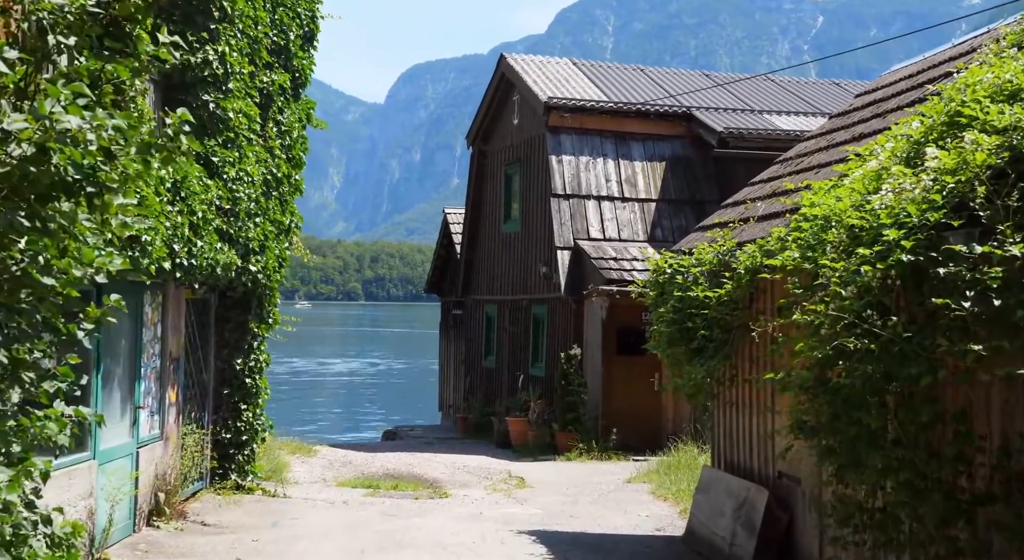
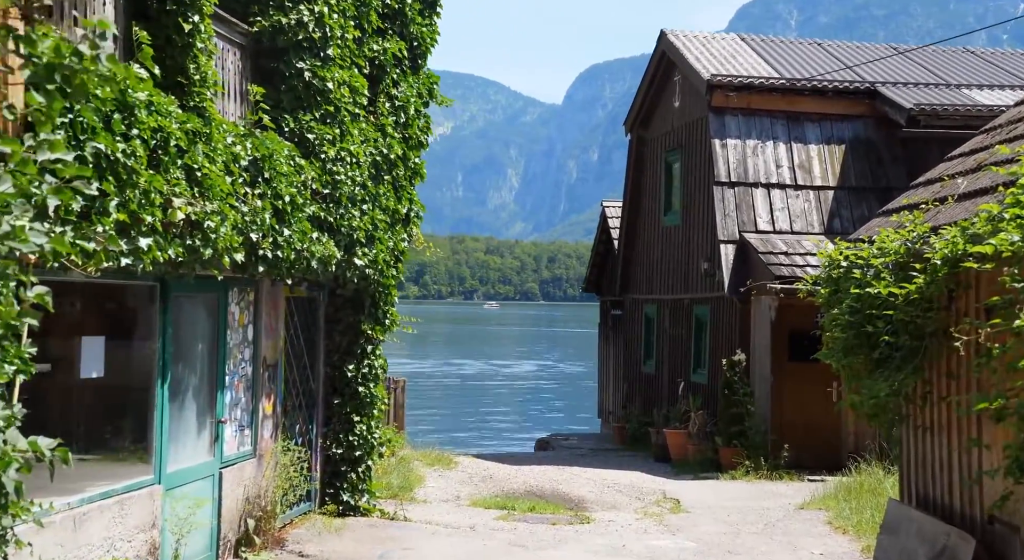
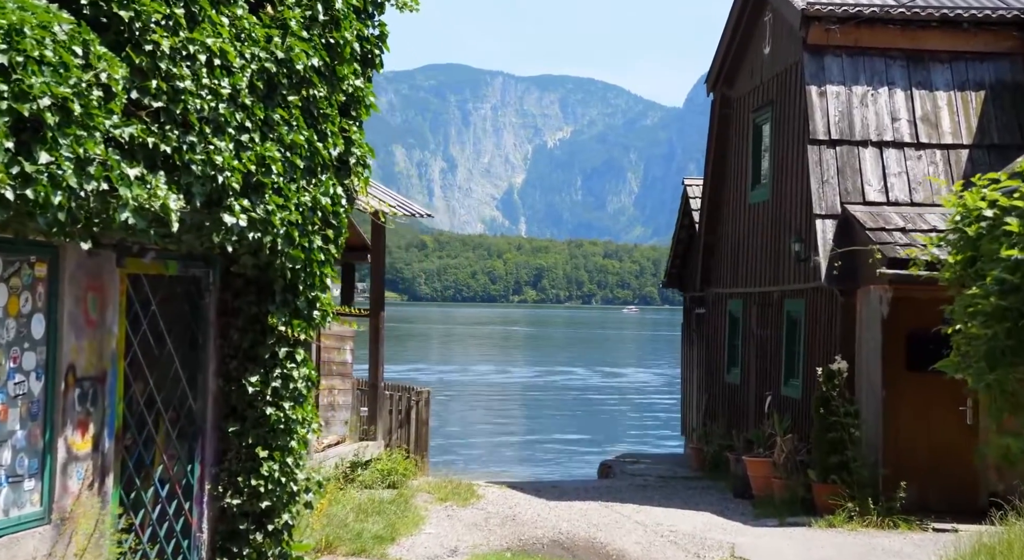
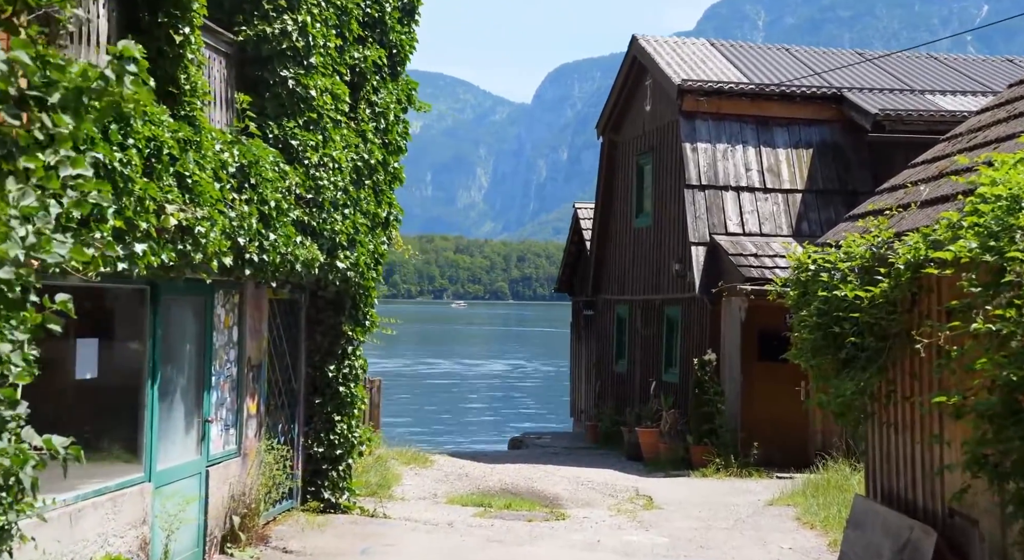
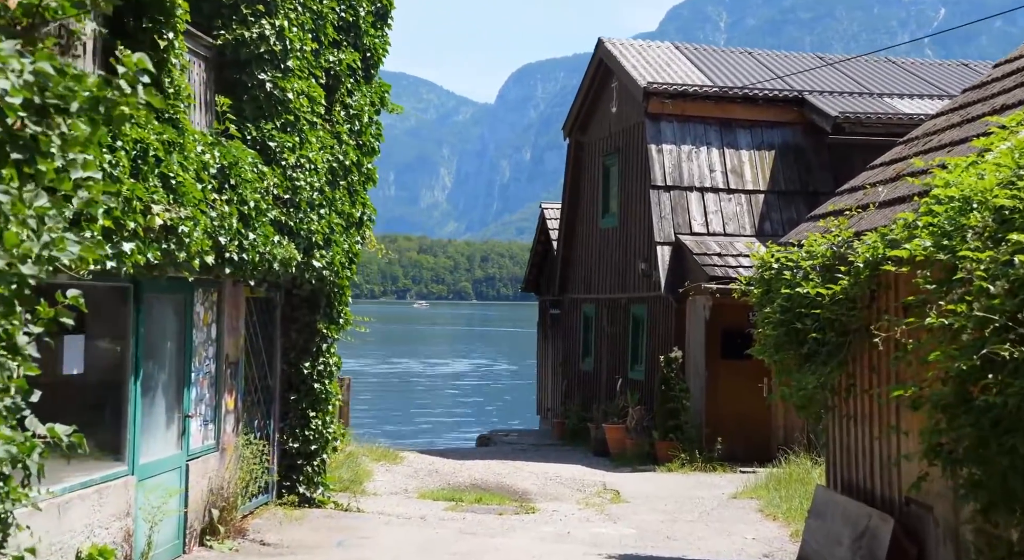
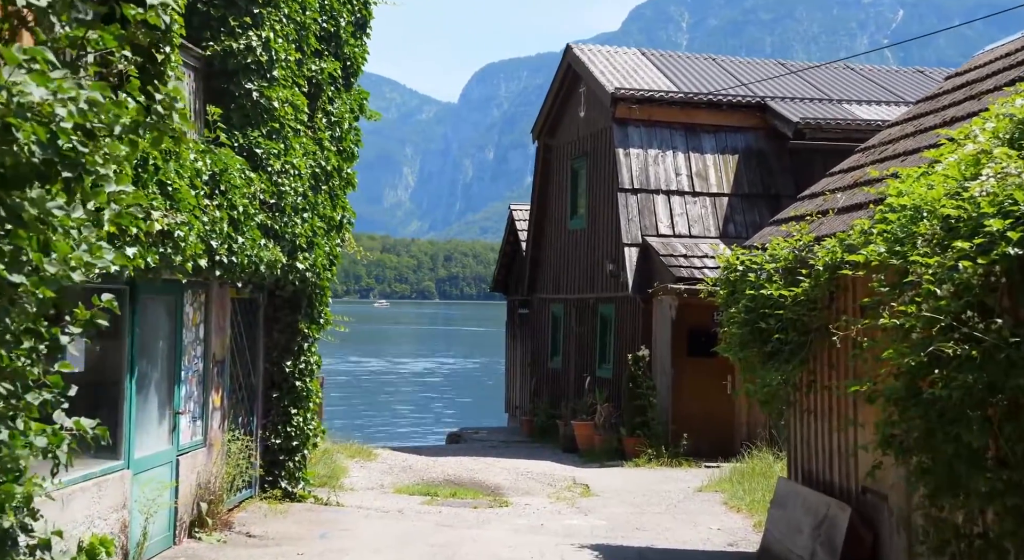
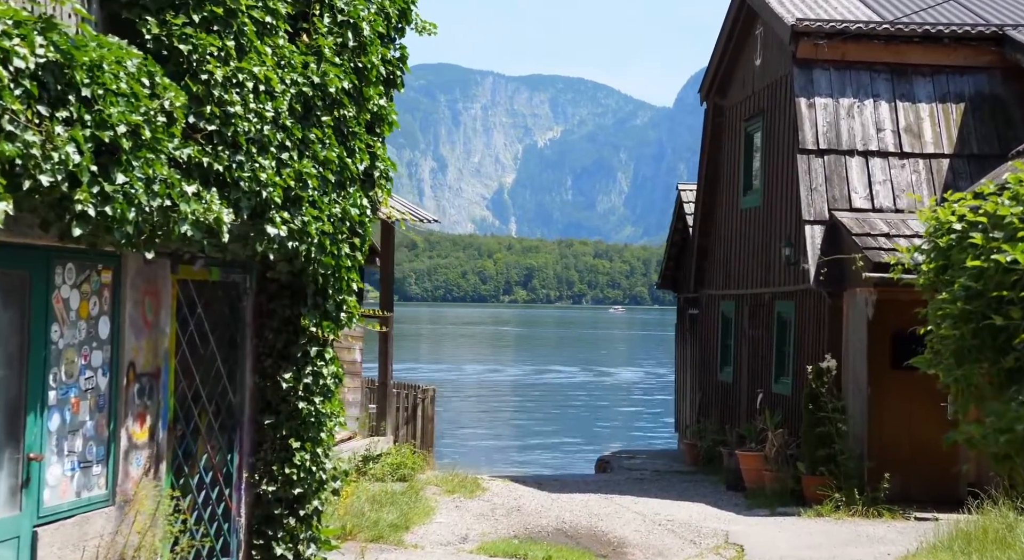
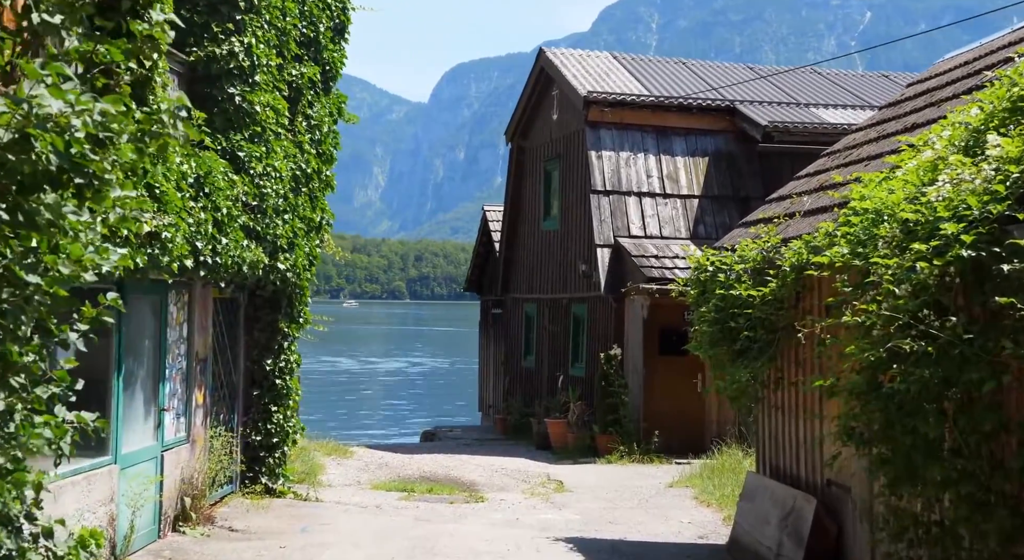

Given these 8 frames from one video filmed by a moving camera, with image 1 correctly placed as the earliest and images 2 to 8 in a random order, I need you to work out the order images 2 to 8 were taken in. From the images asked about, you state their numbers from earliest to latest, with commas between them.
8, 6, 5, 4, 2, 7, 3
